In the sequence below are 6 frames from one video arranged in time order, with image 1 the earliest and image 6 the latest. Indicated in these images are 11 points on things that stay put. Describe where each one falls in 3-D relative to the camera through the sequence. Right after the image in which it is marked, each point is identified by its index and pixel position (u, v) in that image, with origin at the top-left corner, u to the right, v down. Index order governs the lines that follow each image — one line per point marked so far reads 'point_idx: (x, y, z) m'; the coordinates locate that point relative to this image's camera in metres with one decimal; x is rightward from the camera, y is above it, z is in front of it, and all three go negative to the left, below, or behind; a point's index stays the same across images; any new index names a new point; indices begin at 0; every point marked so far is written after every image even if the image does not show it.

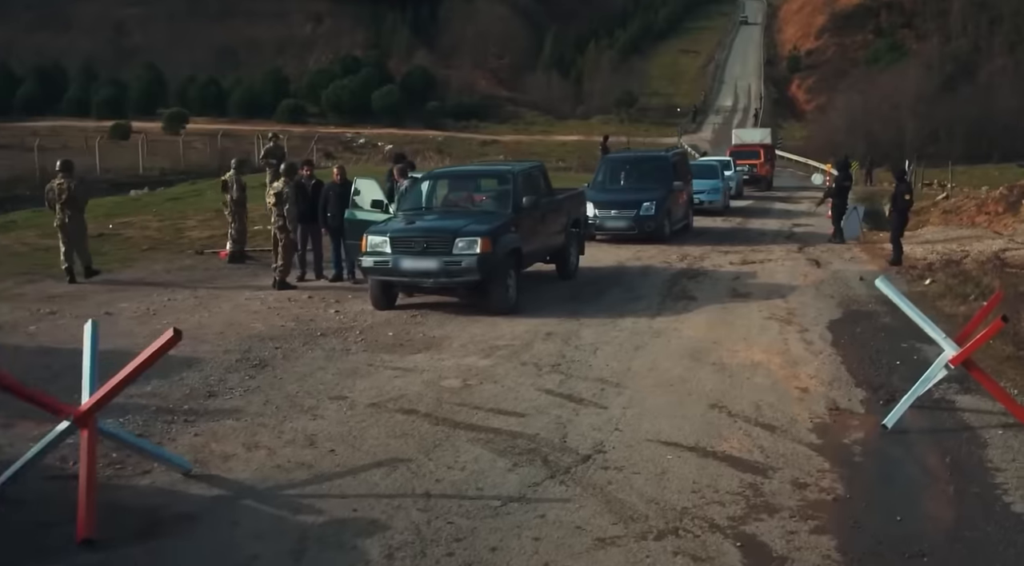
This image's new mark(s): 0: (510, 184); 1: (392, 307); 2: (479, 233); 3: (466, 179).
0: (0.0, +1.3, +13.8) m
1: (-1.5, -0.3, +13.0) m
2: (-0.4, +0.6, +12.2) m
3: (-0.6, +1.4, +14.0) m
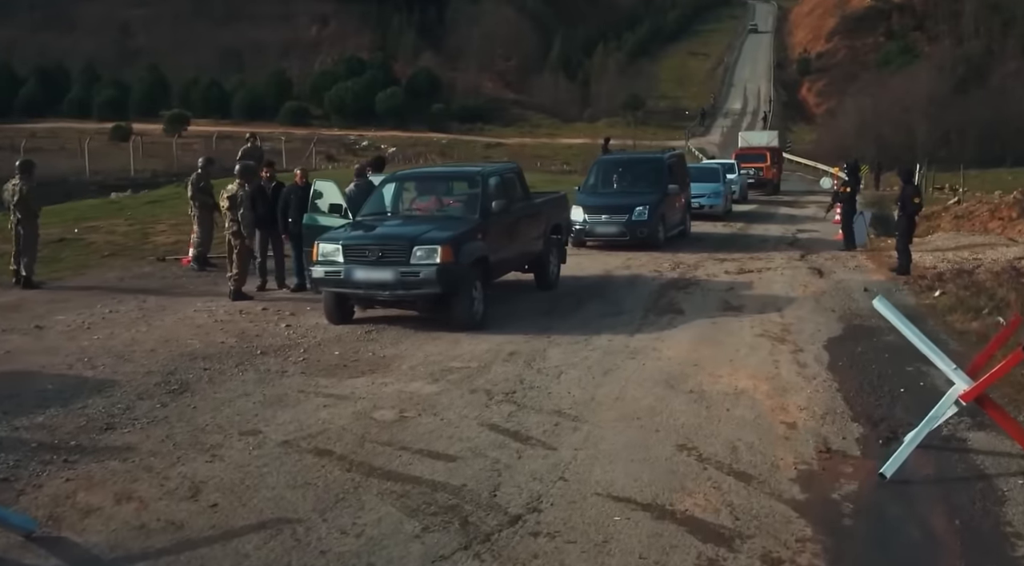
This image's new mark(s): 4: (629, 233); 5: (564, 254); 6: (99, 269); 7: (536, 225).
0: (-0.4, +1.2, +12.6) m
1: (-1.9, -0.4, +11.9) m
2: (-0.8, +0.4, +11.1) m
3: (-1.0, +1.3, +12.9) m
4: (+2.2, +0.9, +19.4) m
5: (+0.8, +0.4, +15.6) m
6: (-6.7, +0.2, +16.8) m
7: (+0.3, +0.7, +13.9) m
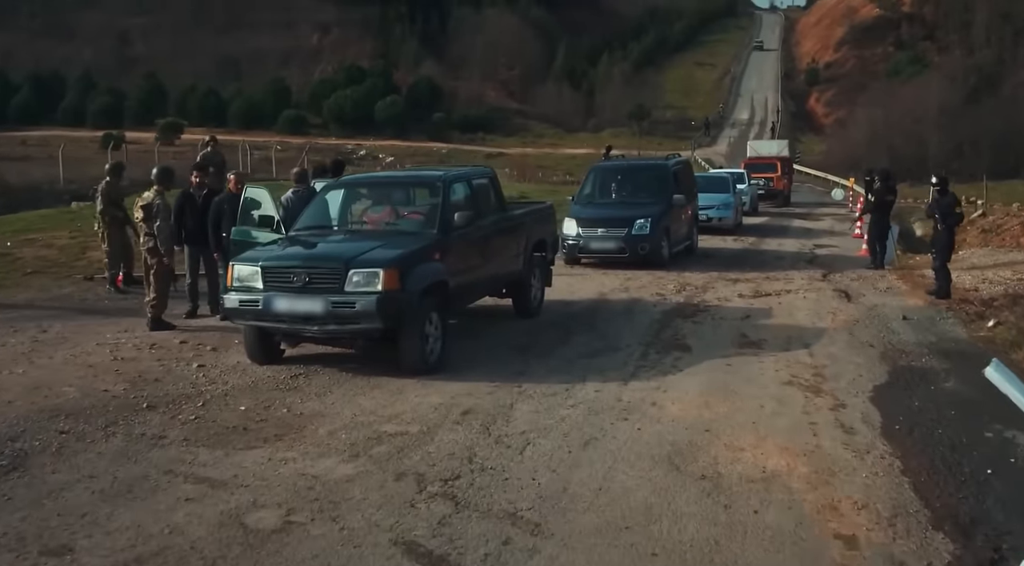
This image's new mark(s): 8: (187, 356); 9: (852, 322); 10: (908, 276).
0: (-0.7, +0.9, +10.3) m
1: (-2.2, -0.7, +9.6) m
2: (-1.1, +0.2, +8.8) m
3: (-1.3, +1.0, +10.6) m
4: (+1.9, +0.6, +17.1) m
5: (+0.5, +0.1, +13.3) m
6: (-6.9, -0.1, +14.5) m
7: (0.0, +0.4, +11.6) m
8: (-3.2, -0.7, +10.3) m
9: (+4.1, -0.5, +12.5) m
10: (+6.6, +0.1, +17.4) m
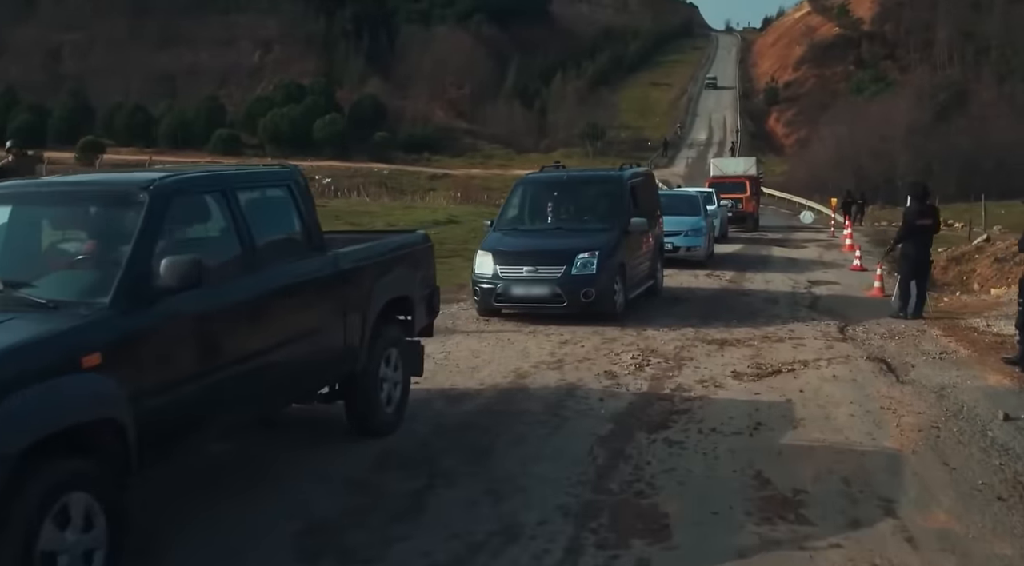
0: (-1.7, +0.3, +5.1) m
1: (-3.2, -1.3, +4.2) m
2: (-2.0, -0.4, +3.5) m
3: (-2.3, +0.4, +5.3) m
4: (+0.6, -0.1, +11.9) m
5: (-0.6, -0.5, +8.1) m
6: (-8.1, -0.8, +9.0) m
7: (-1.0, -0.2, +6.4) m
8: (-4.2, -1.3, +4.9) m
9: (+3.0, -1.1, +7.4) m
10: (+5.3, -0.6, +12.4) m
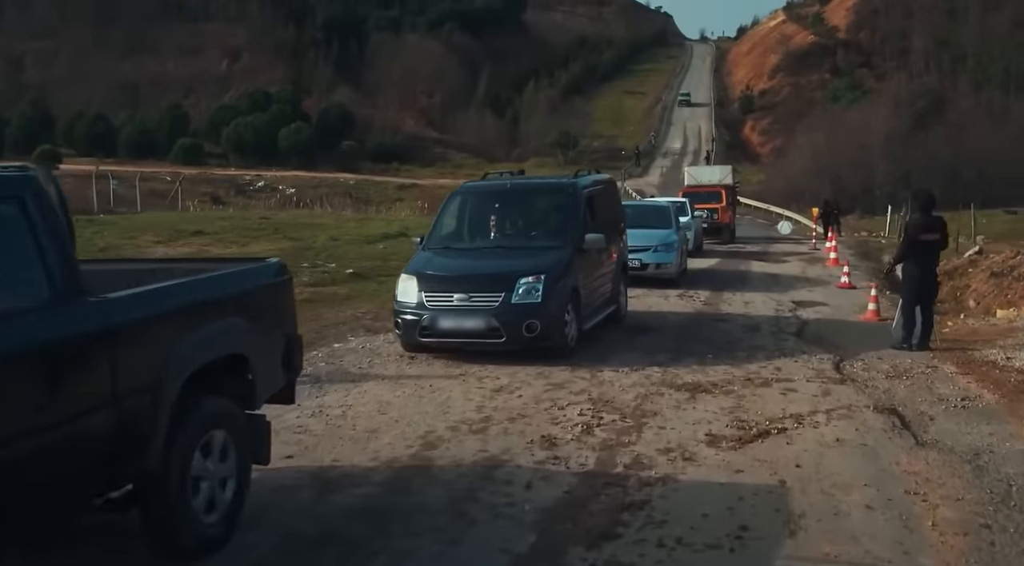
0: (-2.2, +0.1, +2.9) m
1: (-3.7, -1.5, +2.0) m
2: (-2.5, -0.6, +1.3) m
3: (-2.8, +0.2, +3.2) m
4: (-0.1, -0.4, +9.8) m
5: (-1.2, -0.8, +6.0) m
6: (-8.7, -1.1, +6.7) m
7: (-1.6, -0.4, +4.2) m
8: (-4.7, -1.5, +2.7) m
9: (+2.4, -1.3, +5.3) m
10: (+4.6, -0.9, +10.4) m
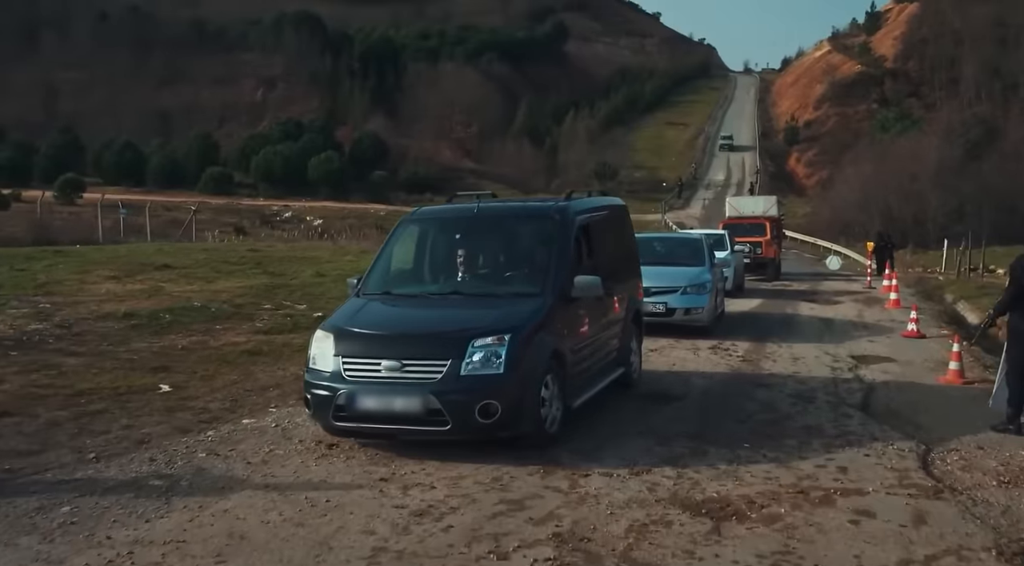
0: (-2.8, -0.1, +0.2) m
1: (-4.3, -1.7, -0.7) m
2: (-3.2, -0.7, -1.4) m
3: (-3.4, 0.0, +0.4) m
4: (-0.4, -0.9, +6.9) m
5: (-1.7, -1.1, +3.1) m
6: (-9.2, -1.3, +4.2) m
7: (-2.1, -0.6, +1.4) m
8: (-5.3, -1.7, 0.0) m
9: (+1.9, -1.6, +2.4) m
10: (+4.3, -1.3, +7.3) m
